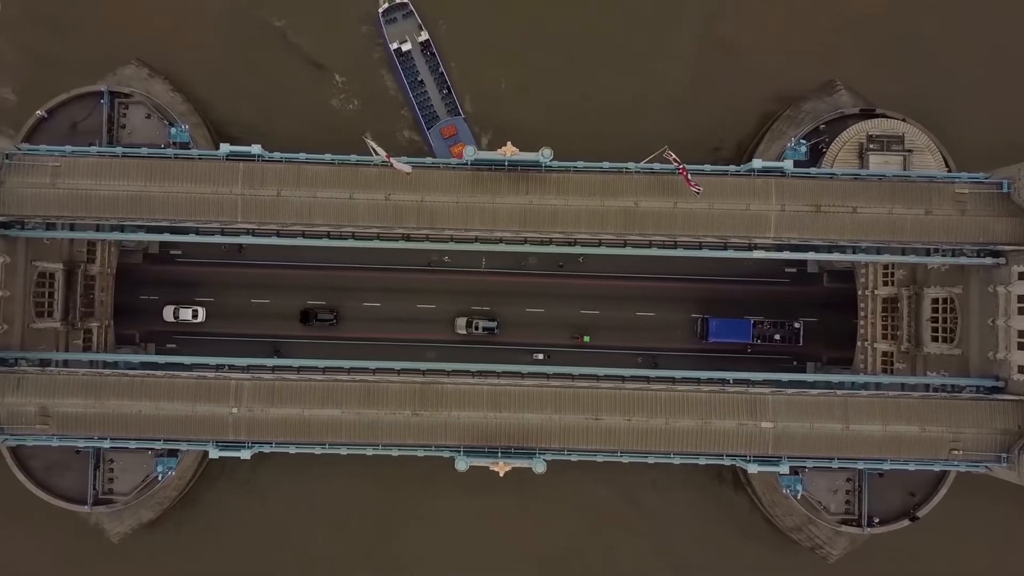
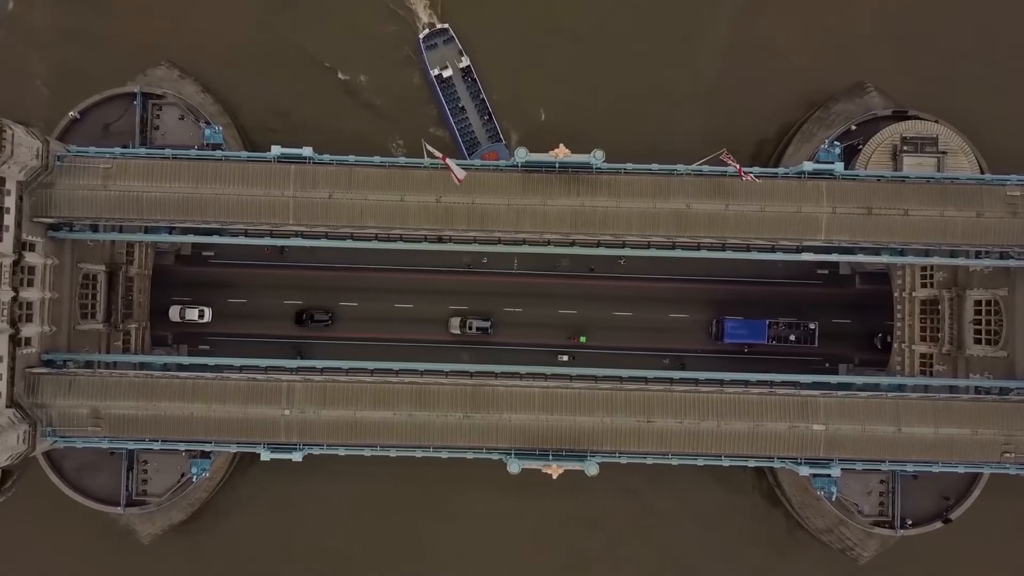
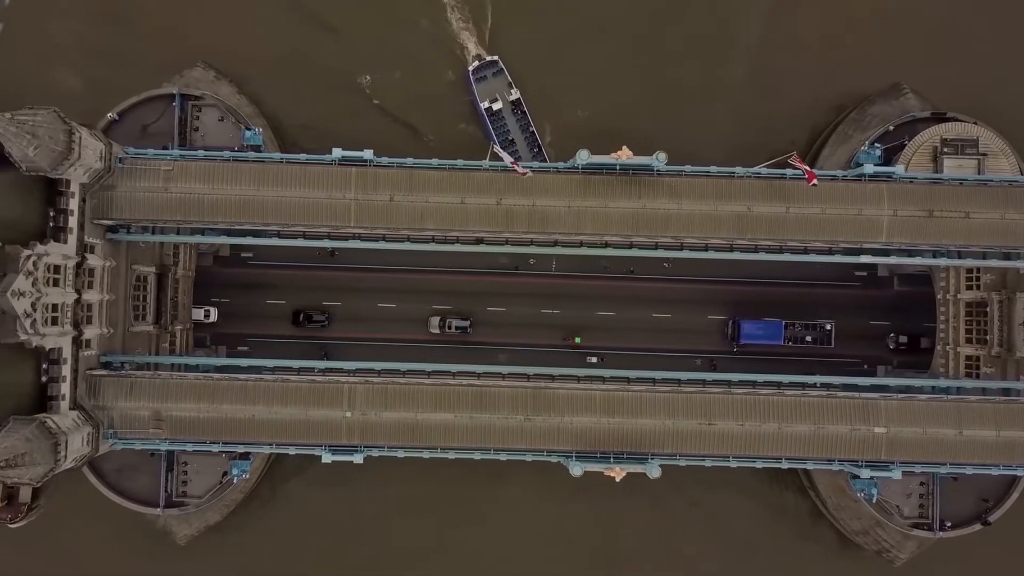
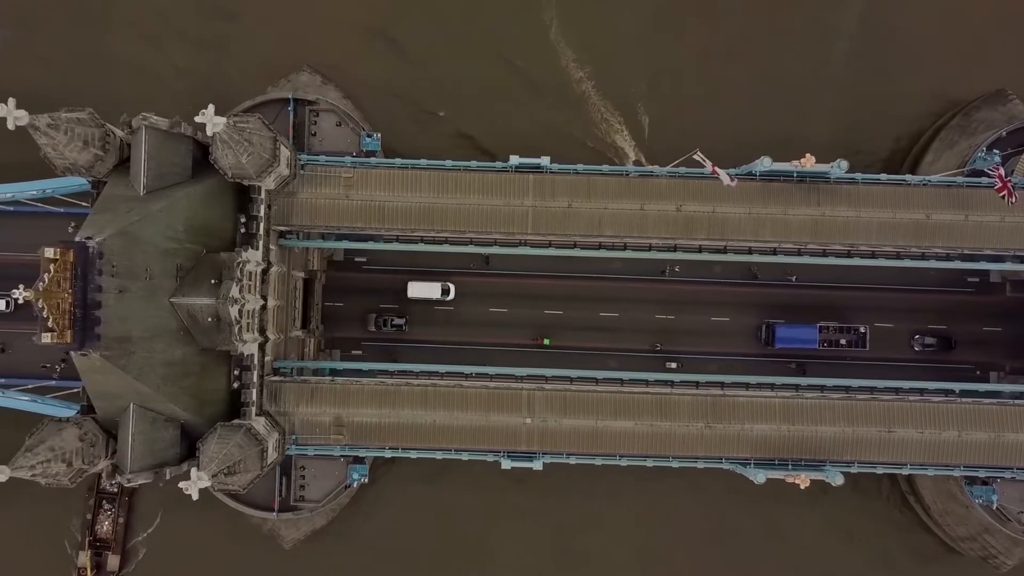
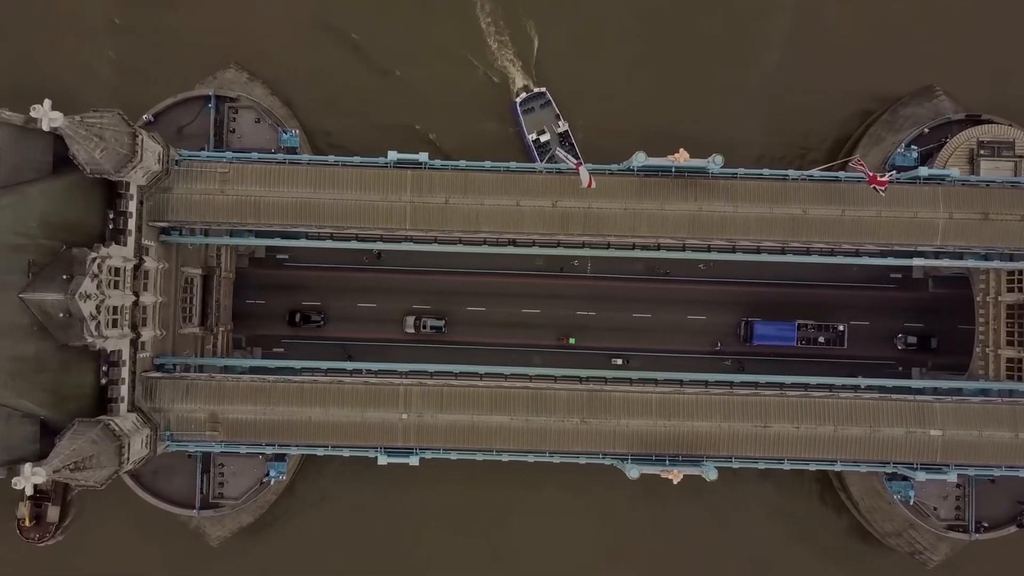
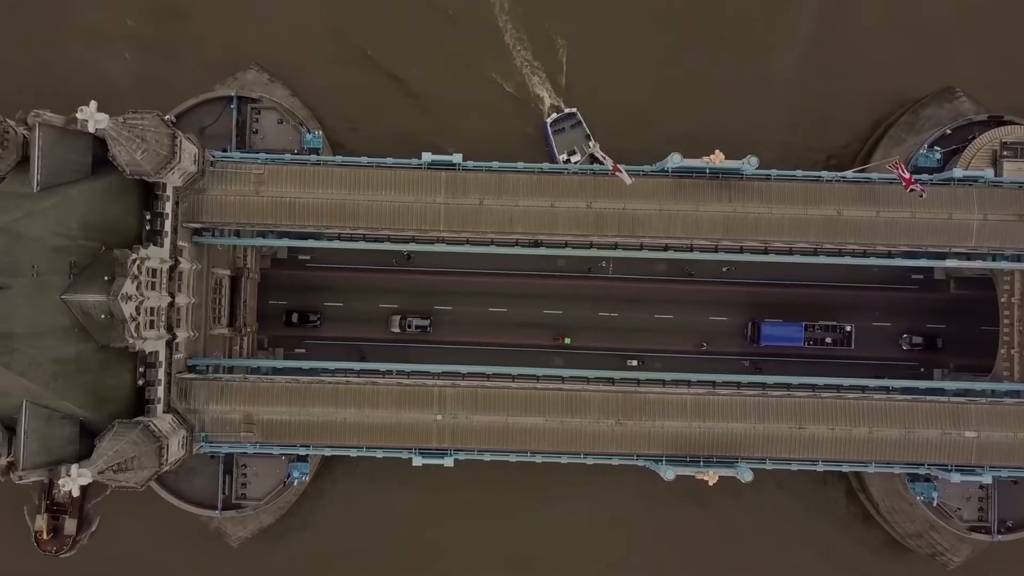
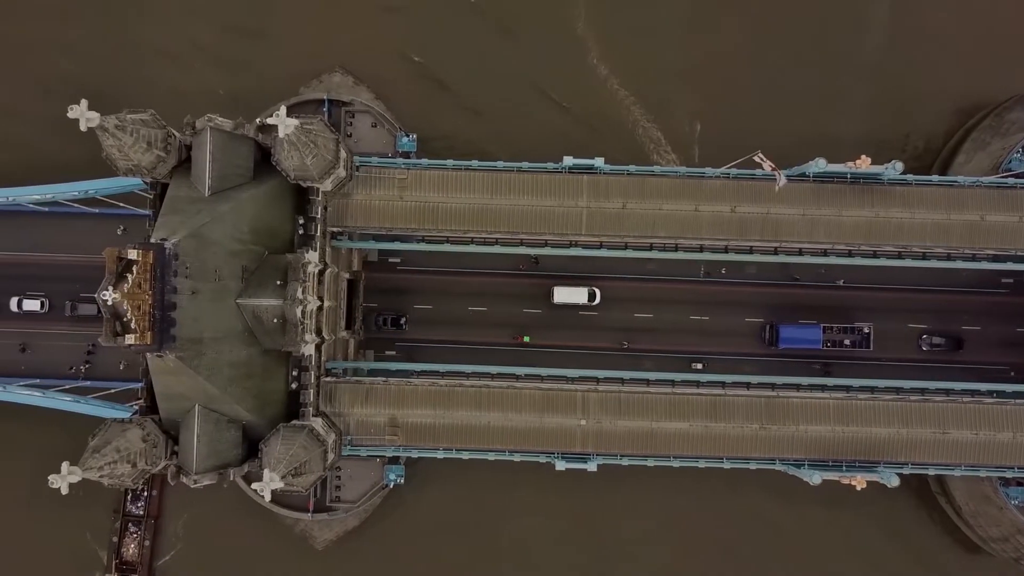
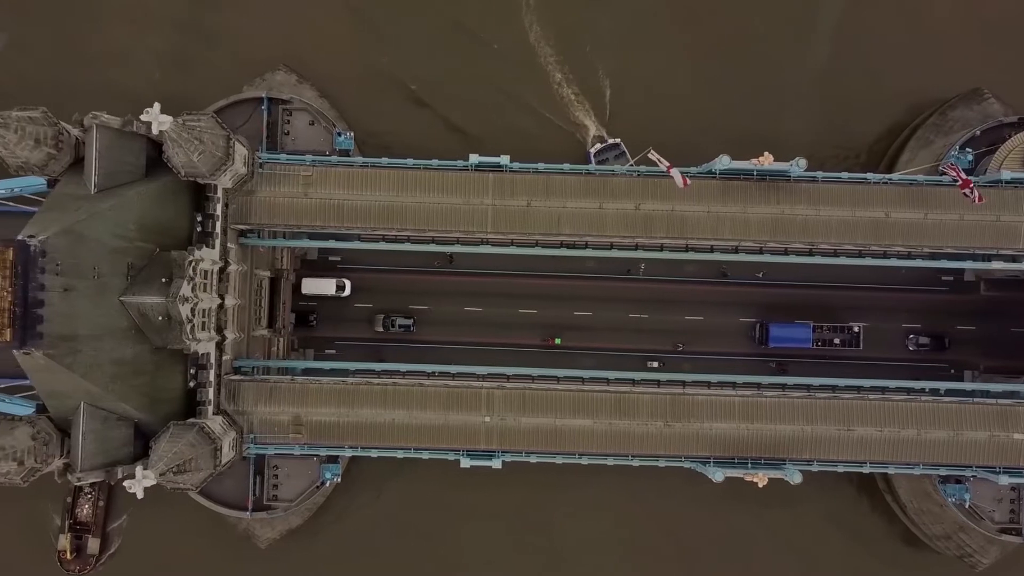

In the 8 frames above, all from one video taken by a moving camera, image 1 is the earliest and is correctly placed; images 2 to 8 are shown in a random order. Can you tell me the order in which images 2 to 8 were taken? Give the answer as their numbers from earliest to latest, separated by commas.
2, 3, 5, 6, 8, 4, 7
